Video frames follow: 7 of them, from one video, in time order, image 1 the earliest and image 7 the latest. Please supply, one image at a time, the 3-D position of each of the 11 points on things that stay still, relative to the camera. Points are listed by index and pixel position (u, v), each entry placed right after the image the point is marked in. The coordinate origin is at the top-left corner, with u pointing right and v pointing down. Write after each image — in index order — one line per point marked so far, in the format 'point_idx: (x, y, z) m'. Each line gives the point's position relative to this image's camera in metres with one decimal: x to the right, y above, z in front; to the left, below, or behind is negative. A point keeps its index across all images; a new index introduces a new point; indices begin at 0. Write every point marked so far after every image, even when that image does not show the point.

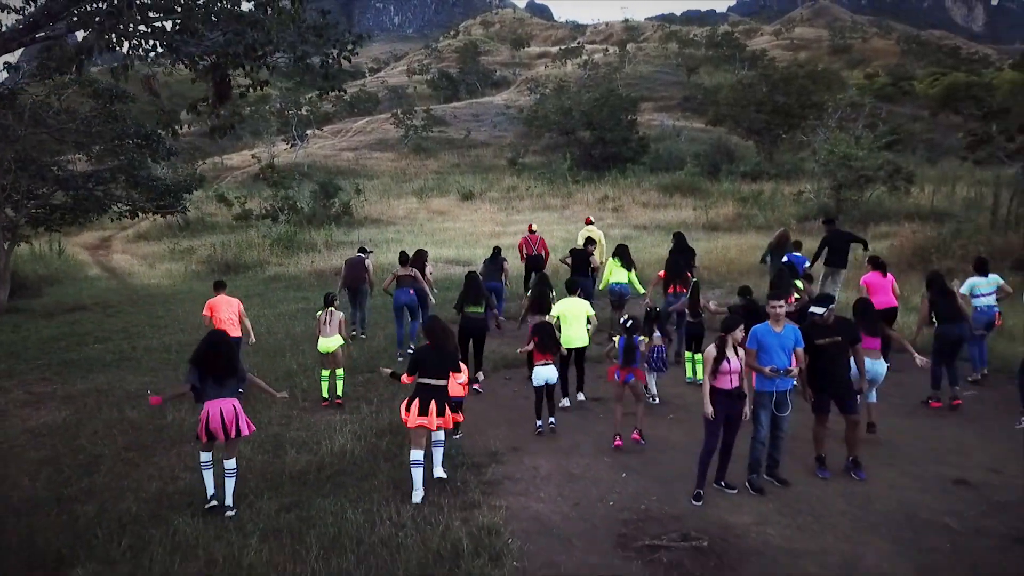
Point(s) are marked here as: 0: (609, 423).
0: (+0.9, -1.3, +7.4) m
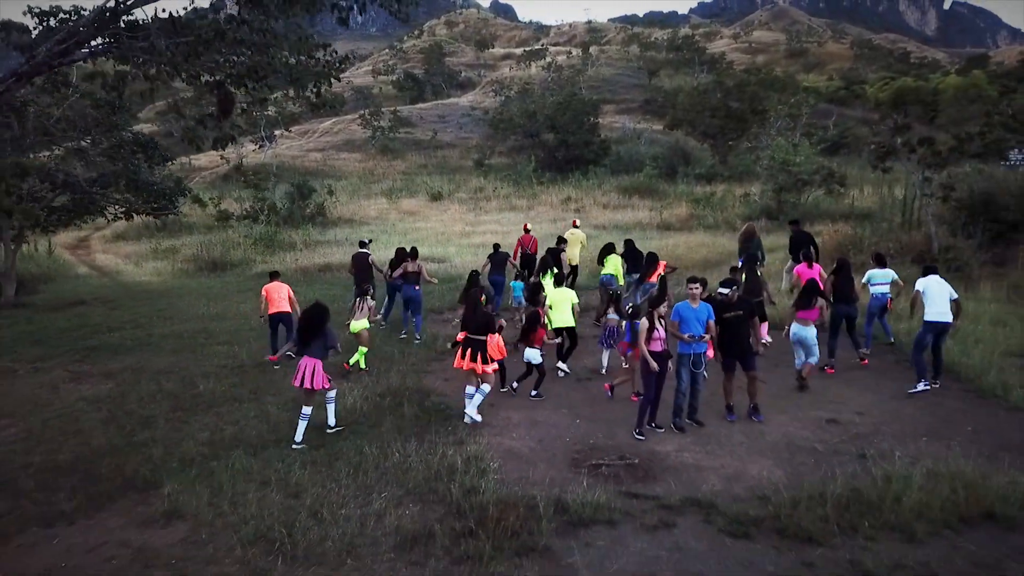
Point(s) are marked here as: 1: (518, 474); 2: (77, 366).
0: (+0.6, -1.1, +9.1) m
1: (+0.1, -1.5, +6.5) m
2: (-6.0, -1.1, +10.8) m
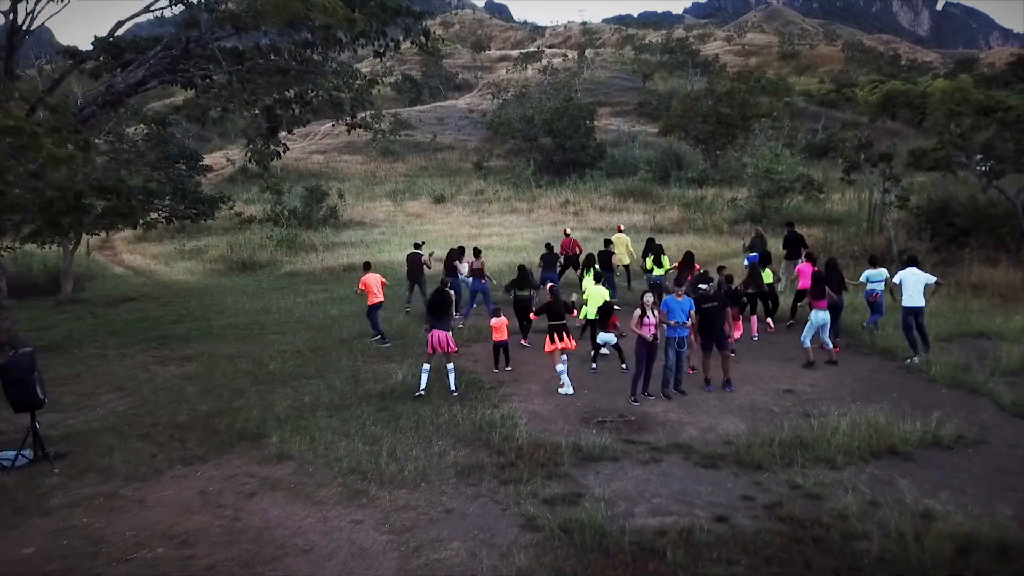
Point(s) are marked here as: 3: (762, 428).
0: (+0.9, -1.1, +11.1) m
1: (+0.4, -1.5, +8.4) m
2: (-5.8, -1.0, +12.7) m
3: (+2.6, -1.5, +8.3) m
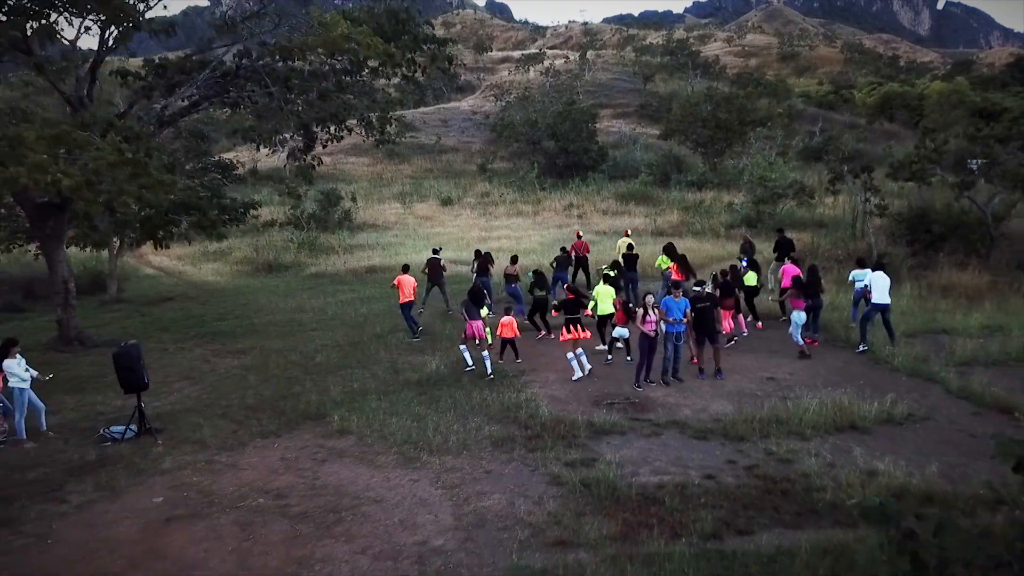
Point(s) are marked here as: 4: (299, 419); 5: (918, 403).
0: (+1.2, -1.1, +12.6) m
1: (+0.6, -1.5, +9.9) m
2: (-5.5, -1.0, +14.2) m
3: (+2.9, -1.5, +9.8) m
4: (-2.7, -1.6, +9.9) m
5: (+5.0, -1.4, +9.7) m
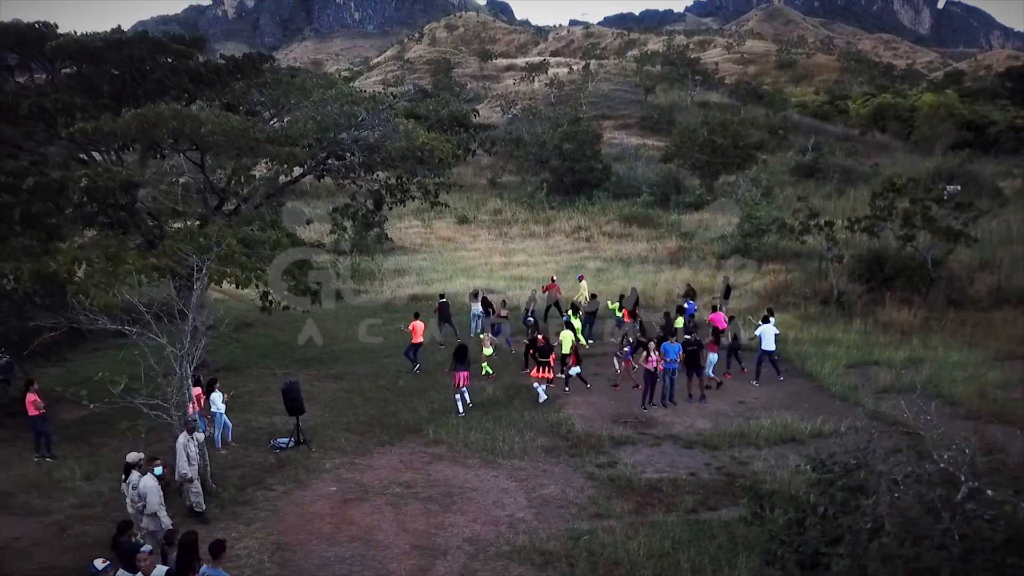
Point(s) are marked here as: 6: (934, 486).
0: (+1.9, -2.0, +16.6) m
1: (+1.4, -2.4, +13.9) m
2: (-4.7, -1.9, +18.2) m
3: (+3.7, -2.4, +13.8) m
4: (-1.9, -2.5, +13.8) m
5: (+5.8, -2.3, +13.7) m
6: (+3.3, -1.5, +6.1) m
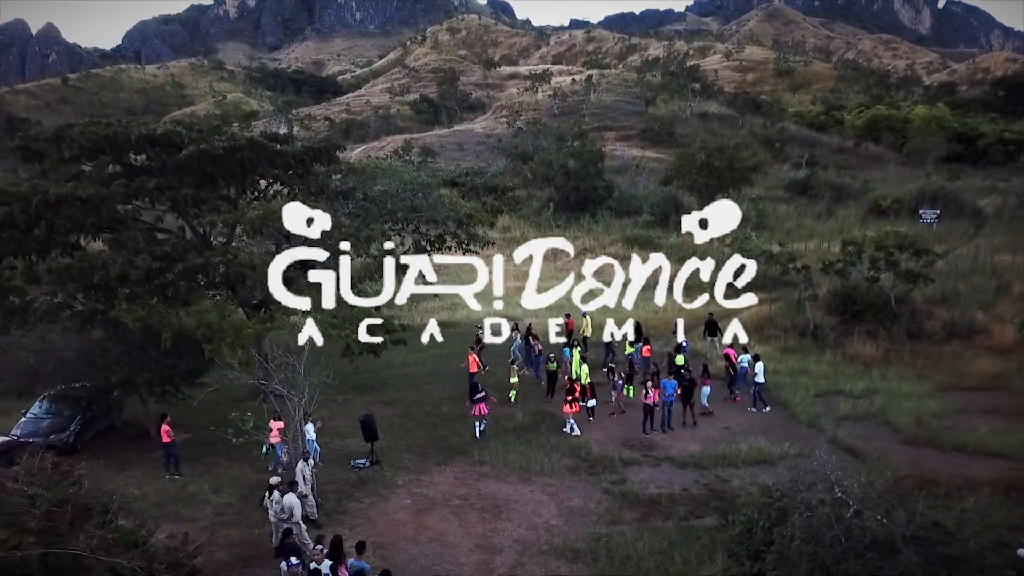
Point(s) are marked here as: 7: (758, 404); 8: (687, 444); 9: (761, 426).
0: (+2.6, -3.1, +20.0) m
1: (+2.0, -3.5, +17.4) m
2: (-4.1, -3.0, +21.6) m
3: (+4.3, -3.5, +17.2) m
4: (-1.3, -3.7, +17.3) m
5: (+6.4, -3.4, +17.1) m
6: (+3.9, -2.7, +9.6) m
7: (+6.3, -2.9, +19.6) m
8: (+3.9, -3.5, +17.4) m
9: (+5.8, -3.2, +18.4) m
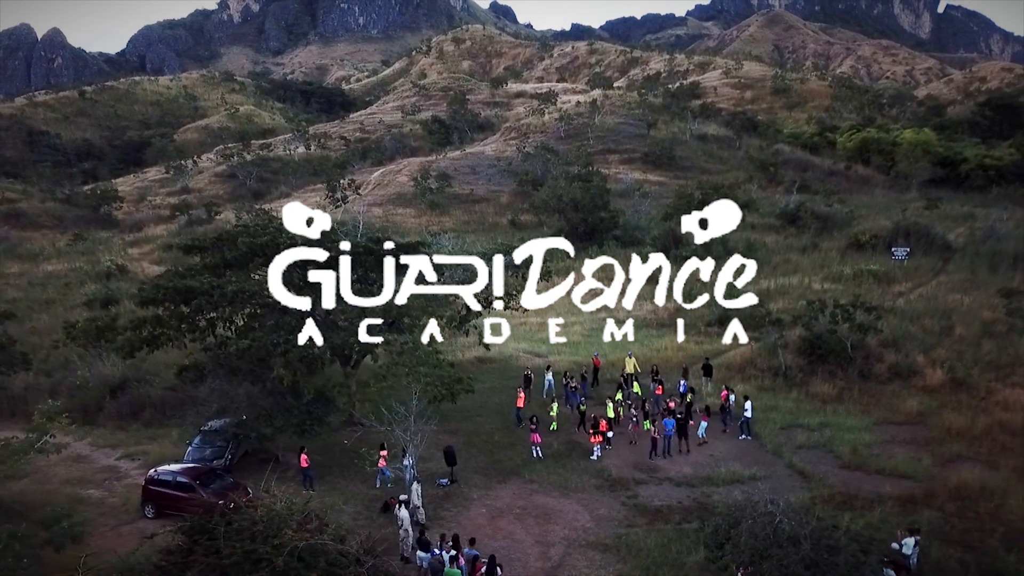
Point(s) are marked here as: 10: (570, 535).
0: (+3.8, -5.1, +26.1) m
1: (+3.2, -5.5, +23.5) m
2: (-2.9, -4.9, +27.8) m
3: (+5.5, -5.4, +23.3) m
4: (-0.1, -5.6, +23.4) m
5: (+7.6, -5.4, +23.2) m
6: (+5.1, -4.6, +15.7) m
7: (+7.5, -4.8, +25.7) m
8: (+5.1, -5.4, +23.6) m
9: (+7.0, -5.2, +24.5) m
10: (+1.4, -6.3, +19.8) m
